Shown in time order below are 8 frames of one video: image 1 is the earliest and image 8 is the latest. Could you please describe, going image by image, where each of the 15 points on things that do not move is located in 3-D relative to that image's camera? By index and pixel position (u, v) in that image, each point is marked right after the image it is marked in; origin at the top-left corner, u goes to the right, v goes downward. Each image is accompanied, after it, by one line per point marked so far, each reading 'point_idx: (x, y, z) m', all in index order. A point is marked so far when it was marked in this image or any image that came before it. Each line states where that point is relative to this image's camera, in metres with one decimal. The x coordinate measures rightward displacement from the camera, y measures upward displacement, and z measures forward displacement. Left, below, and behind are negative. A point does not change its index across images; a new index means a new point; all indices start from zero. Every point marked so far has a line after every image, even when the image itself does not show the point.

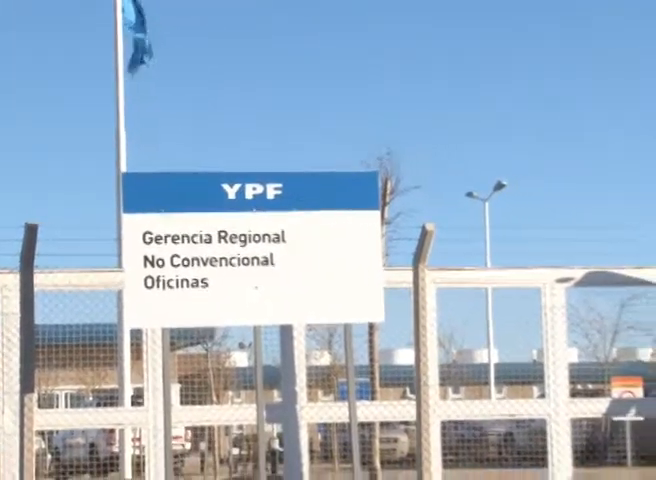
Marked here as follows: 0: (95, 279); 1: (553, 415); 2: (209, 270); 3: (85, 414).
0: (-1.4, -0.2, +9.4) m
1: (+1.3, -1.0, +9.0) m
2: (-0.7, -0.2, +8.4) m
3: (-1.5, -1.1, +9.3) m
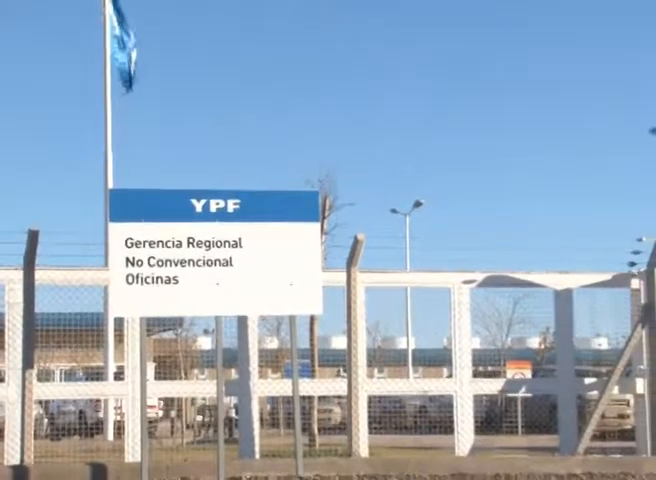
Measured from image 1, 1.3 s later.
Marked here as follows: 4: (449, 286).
0: (-1.8, -0.3, +11.4) m
1: (+0.9, -1.1, +11.0) m
2: (-1.0, -0.2, +10.4) m
3: (-1.9, -1.1, +11.3) m
4: (+0.9, -0.3, +11.1) m
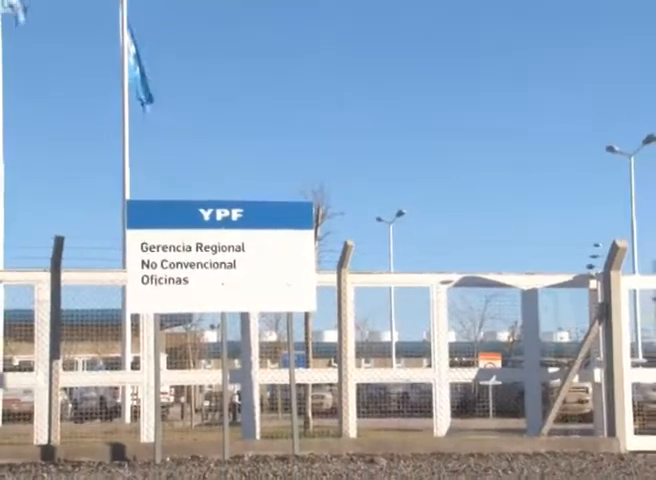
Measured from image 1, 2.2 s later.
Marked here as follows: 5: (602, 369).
0: (-1.8, -0.3, +12.8) m
1: (+0.9, -1.1, +12.4) m
2: (-1.1, -0.2, +11.9) m
3: (-1.9, -1.1, +12.7) m
4: (+0.8, -0.4, +12.5) m
5: (+2.2, -1.0, +12.4) m
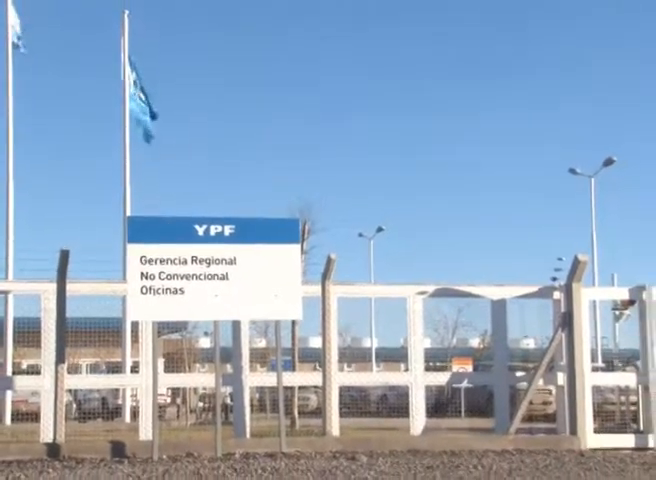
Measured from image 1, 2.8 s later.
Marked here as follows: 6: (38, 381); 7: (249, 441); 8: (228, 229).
0: (-2.0, -0.4, +13.9) m
1: (+0.7, -1.3, +13.5) m
2: (-1.2, -0.4, +12.9) m
3: (-2.1, -1.2, +13.8) m
4: (+0.7, -0.5, +13.6) m
5: (+2.1, -1.2, +13.5) m
6: (-2.6, -1.3, +13.7) m
7: (-0.7, -1.8, +13.5) m
8: (-0.9, +0.1, +13.2) m
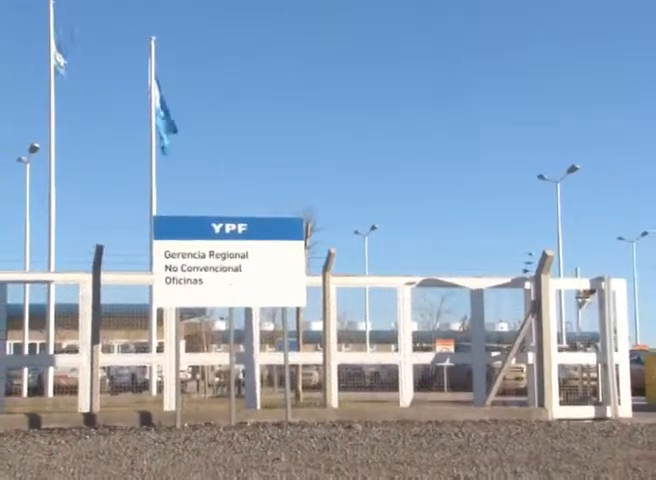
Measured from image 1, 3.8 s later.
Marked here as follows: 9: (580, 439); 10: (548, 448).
0: (-2.0, -0.4, +15.9) m
1: (+0.7, -1.2, +15.5) m
2: (-1.2, -0.3, +14.9) m
3: (-2.0, -1.2, +15.8) m
4: (+0.7, -0.5, +15.5) m
5: (+2.1, -1.1, +15.4) m
6: (-2.6, -1.2, +15.7) m
7: (-0.7, -1.7, +15.6) m
8: (-0.9, +0.1, +15.2) m
9: (+2.4, -1.9, +14.6) m
10: (+2.1, -1.9, +14.3) m
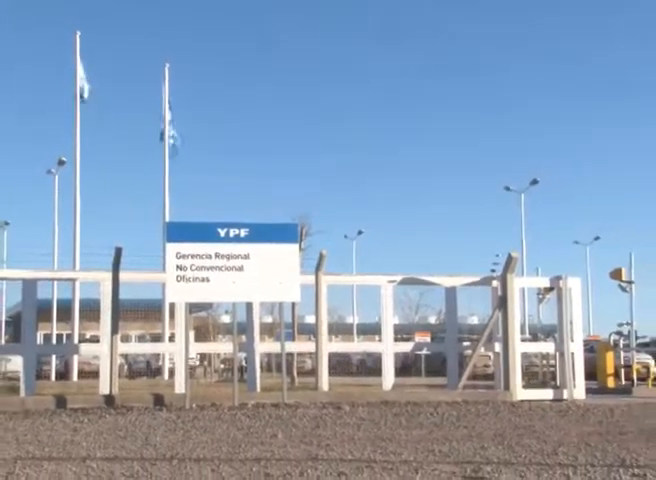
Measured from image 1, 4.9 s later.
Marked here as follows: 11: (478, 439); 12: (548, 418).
0: (-2.1, -0.4, +18.0) m
1: (+0.7, -1.3, +17.6) m
2: (-1.3, -0.4, +17.0) m
3: (-2.1, -1.2, +17.9) m
4: (+0.6, -0.5, +17.7) m
5: (+2.0, -1.2, +17.6) m
6: (-2.7, -1.2, +17.8) m
7: (-0.8, -1.8, +17.7) m
8: (-0.9, +0.1, +17.3) m
9: (+2.3, -1.9, +16.7) m
10: (+2.0, -2.0, +16.4) m
11: (+1.6, -2.1, +16.1) m
12: (+2.4, -1.9, +16.7) m
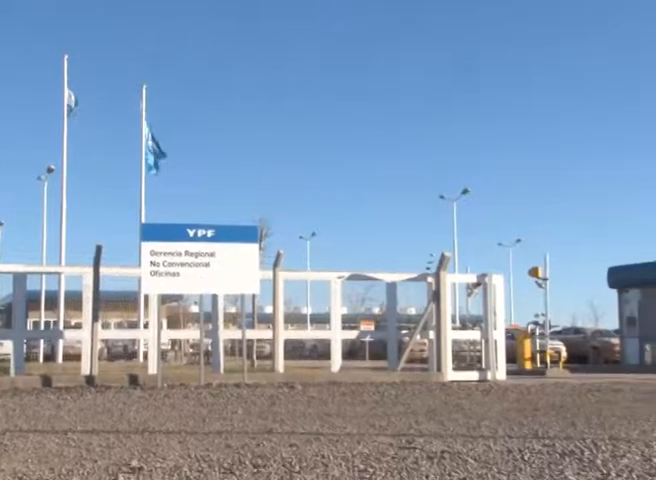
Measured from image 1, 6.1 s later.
0: (-2.6, -0.4, +20.4) m
1: (+0.1, -1.3, +20.1) m
2: (-1.9, -0.4, +19.5) m
3: (-2.7, -1.2, +20.3) m
4: (0.0, -0.5, +20.2) m
5: (+1.4, -1.2, +20.1) m
6: (-3.2, -1.2, +20.3) m
7: (-1.4, -1.8, +20.1) m
8: (-1.5, +0.1, +19.8) m
9: (+1.7, -1.9, +19.2) m
10: (+1.4, -2.0, +19.0) m
11: (+1.0, -2.1, +18.6) m
12: (+1.8, -1.9, +19.2) m
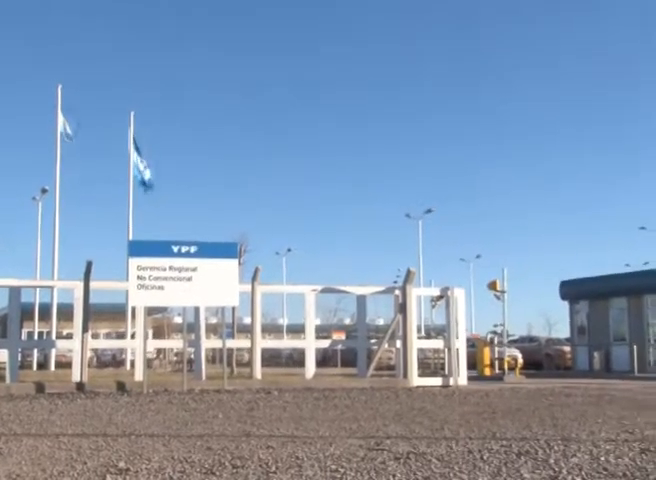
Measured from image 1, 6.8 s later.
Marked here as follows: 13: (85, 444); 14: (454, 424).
0: (-3.0, -0.6, +21.9) m
1: (-0.3, -1.5, +21.6) m
2: (-2.2, -0.6, +21.0) m
3: (-3.1, -1.4, +21.8) m
4: (-0.3, -0.7, +21.7) m
5: (+1.0, -1.4, +21.6) m
6: (-3.6, -1.5, +21.7) m
7: (-1.7, -2.0, +21.6) m
8: (-1.9, -0.1, +21.3) m
9: (+1.4, -2.2, +20.8) m
10: (+1.1, -2.2, +20.5) m
11: (+0.7, -2.3, +20.1) m
12: (+1.5, -2.2, +20.8) m
13: (-2.9, -2.4, +18.7) m
14: (+1.6, -2.4, +19.9) m
